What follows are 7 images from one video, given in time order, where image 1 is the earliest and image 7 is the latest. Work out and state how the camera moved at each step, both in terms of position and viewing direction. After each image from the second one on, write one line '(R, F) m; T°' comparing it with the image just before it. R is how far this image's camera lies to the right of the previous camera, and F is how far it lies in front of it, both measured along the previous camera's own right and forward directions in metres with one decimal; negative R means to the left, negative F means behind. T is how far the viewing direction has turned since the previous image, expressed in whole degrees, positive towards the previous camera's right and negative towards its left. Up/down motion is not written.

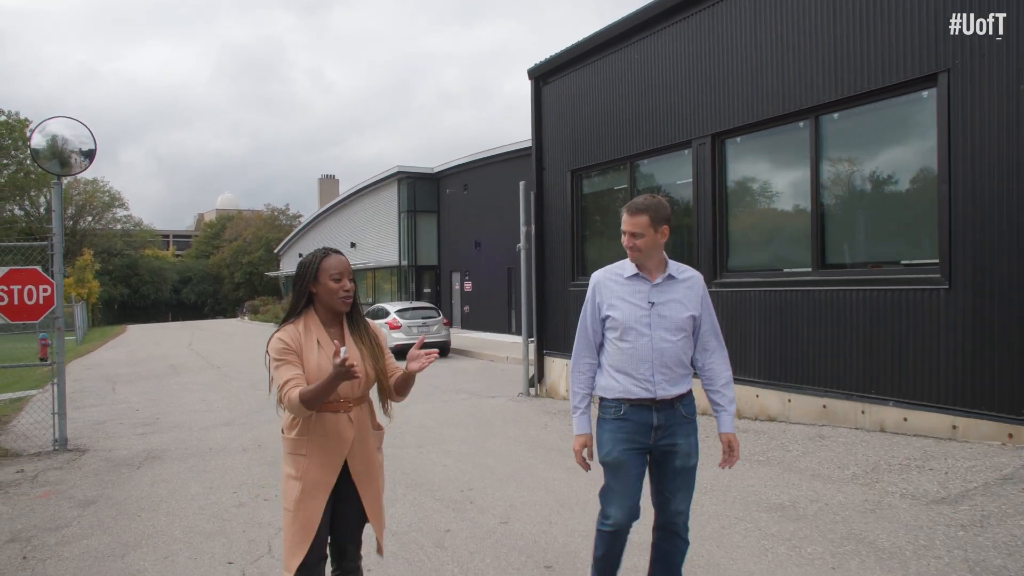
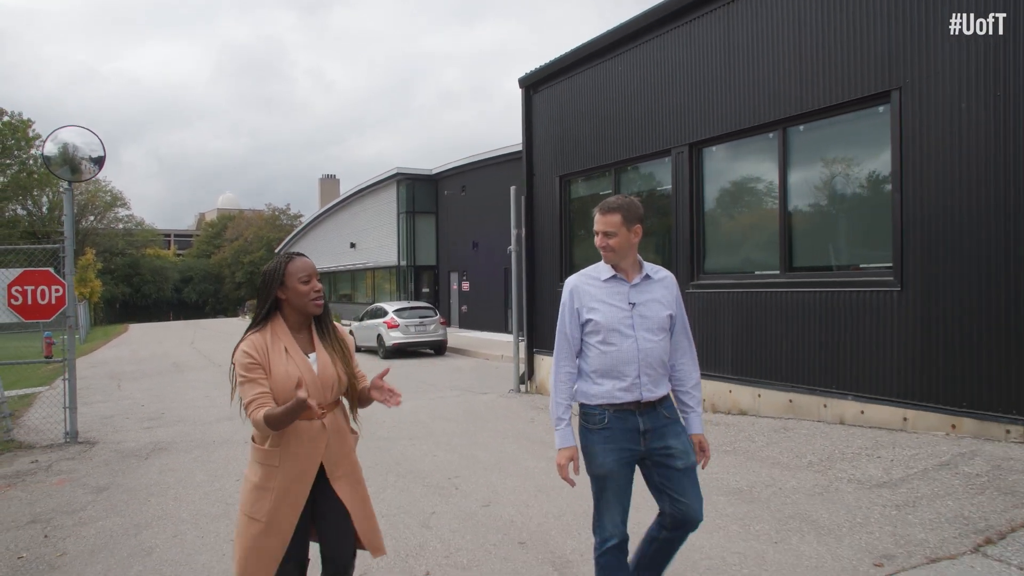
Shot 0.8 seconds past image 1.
(+0.2, -0.4) m; 0°
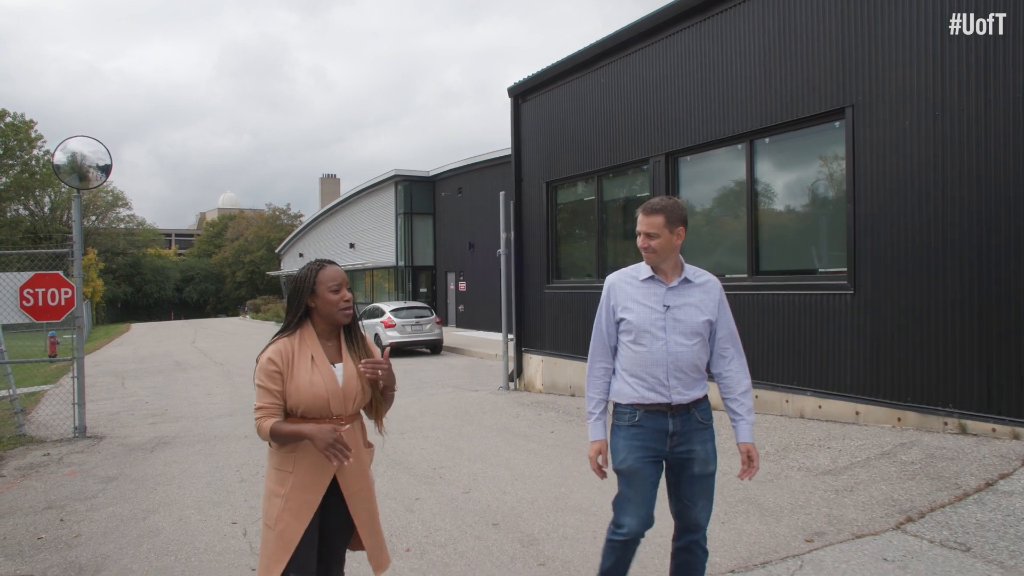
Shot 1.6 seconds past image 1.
(+0.2, -0.5) m; 0°
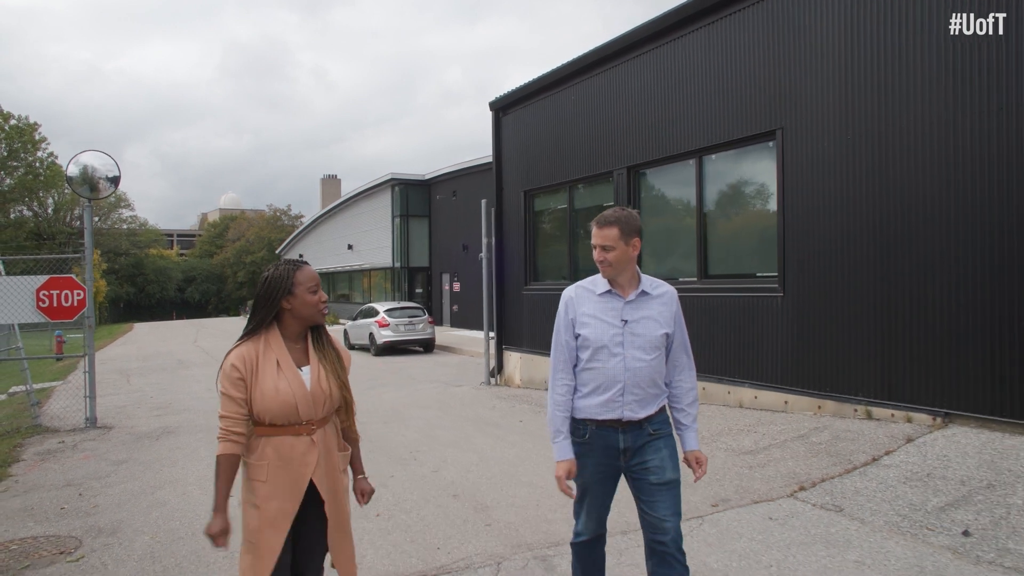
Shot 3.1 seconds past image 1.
(+0.4, -0.8) m; 0°
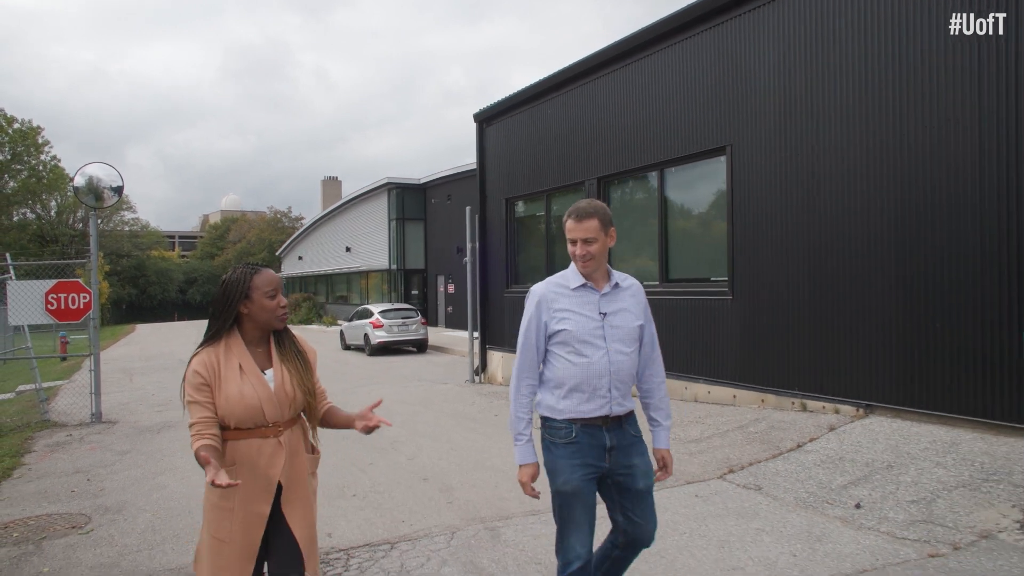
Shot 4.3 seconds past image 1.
(+0.3, -0.7) m; 0°
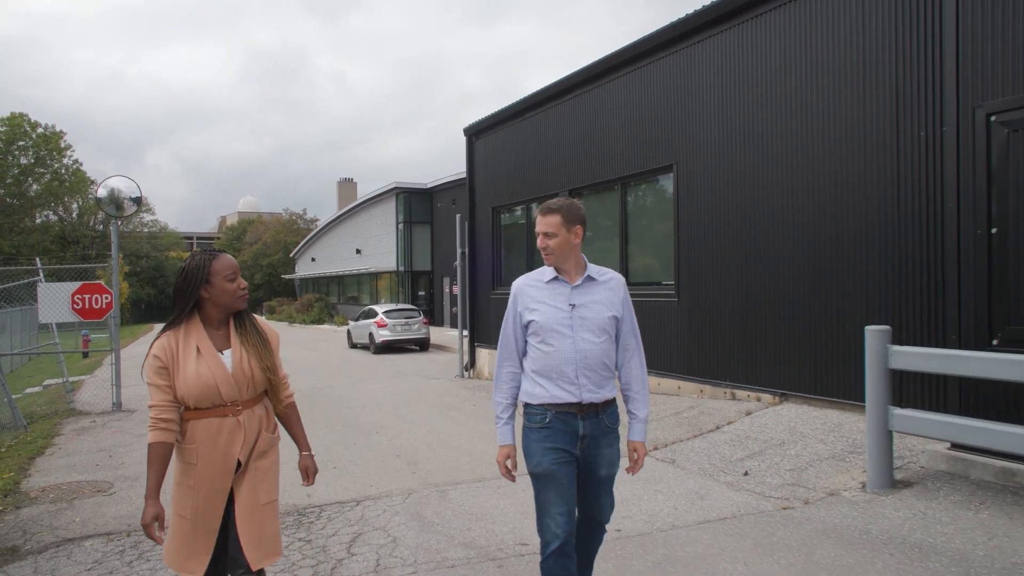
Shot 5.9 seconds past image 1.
(+0.6, -1.0) m; -1°
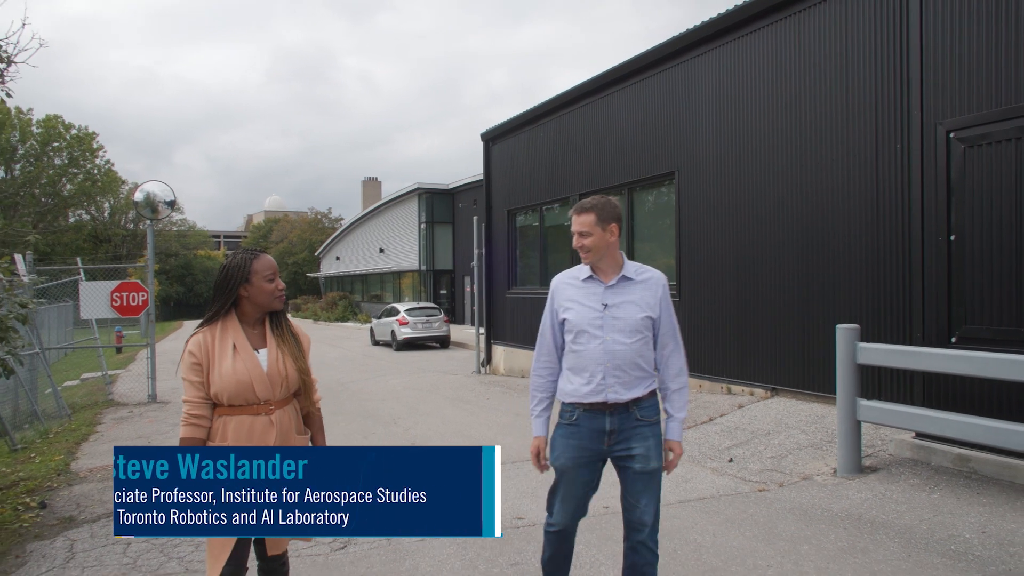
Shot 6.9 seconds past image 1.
(+0.2, -0.5) m; -2°
